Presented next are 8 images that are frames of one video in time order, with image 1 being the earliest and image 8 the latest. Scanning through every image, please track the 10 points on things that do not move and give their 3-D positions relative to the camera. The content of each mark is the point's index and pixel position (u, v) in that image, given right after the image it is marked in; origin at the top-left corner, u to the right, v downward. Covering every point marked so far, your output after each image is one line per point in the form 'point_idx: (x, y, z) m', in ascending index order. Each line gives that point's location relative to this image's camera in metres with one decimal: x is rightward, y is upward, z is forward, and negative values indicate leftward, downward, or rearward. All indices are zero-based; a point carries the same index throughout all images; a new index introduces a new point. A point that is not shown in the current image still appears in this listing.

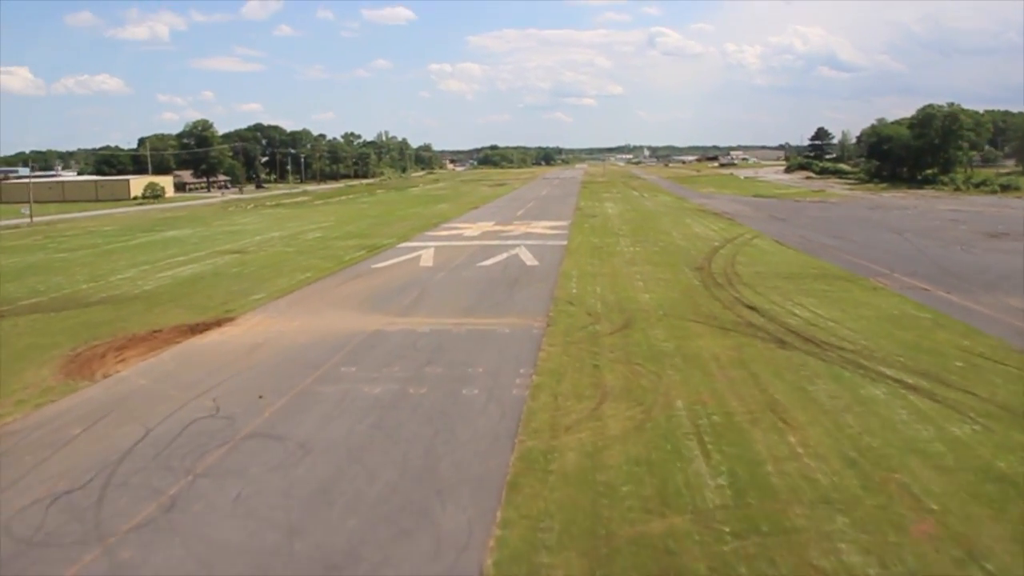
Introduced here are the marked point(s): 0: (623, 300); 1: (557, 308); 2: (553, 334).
0: (+2.2, -0.3, +16.4) m
1: (+0.8, -0.4, +15.6) m
2: (+0.6, -0.8, +13.3) m
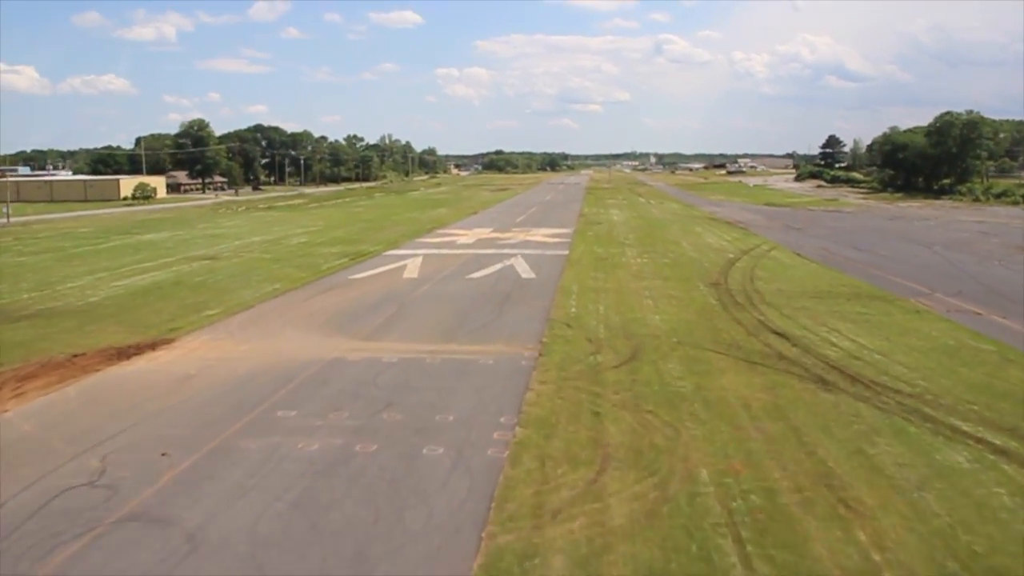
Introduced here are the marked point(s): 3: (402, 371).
0: (+2.0, -0.6, +14.1) m
1: (+0.6, -0.7, +13.4) m
2: (+0.4, -1.1, +11.0) m
3: (-1.5, -1.1, +10.9) m
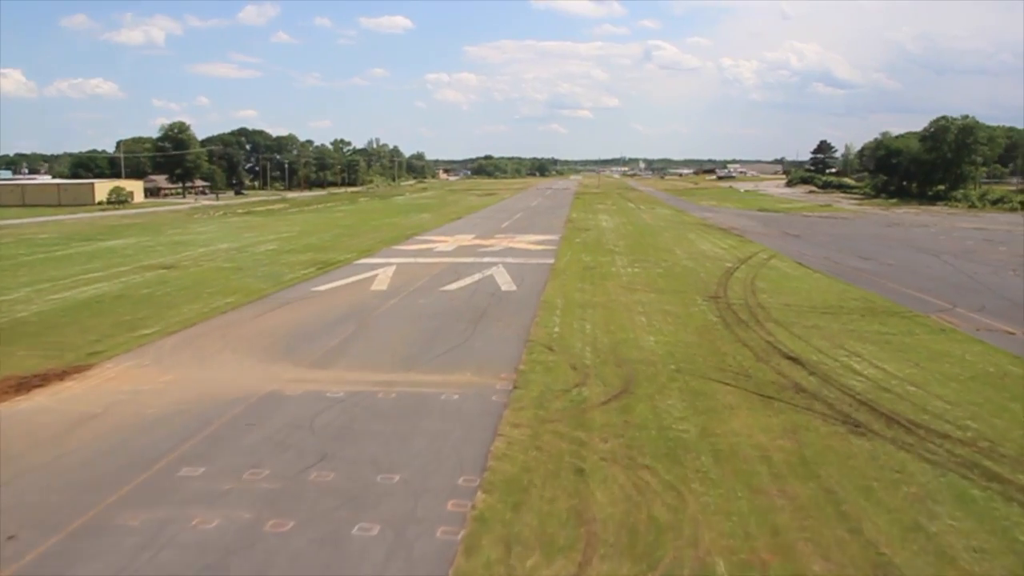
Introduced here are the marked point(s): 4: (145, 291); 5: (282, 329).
0: (+1.6, -0.9, +12.3) m
1: (+0.3, -1.0, +11.6) m
2: (+0.1, -1.3, +9.2) m
3: (-1.8, -1.4, +9.0) m
4: (-8.6, -0.1, +19.2) m
5: (-3.9, -0.7, +14.0) m
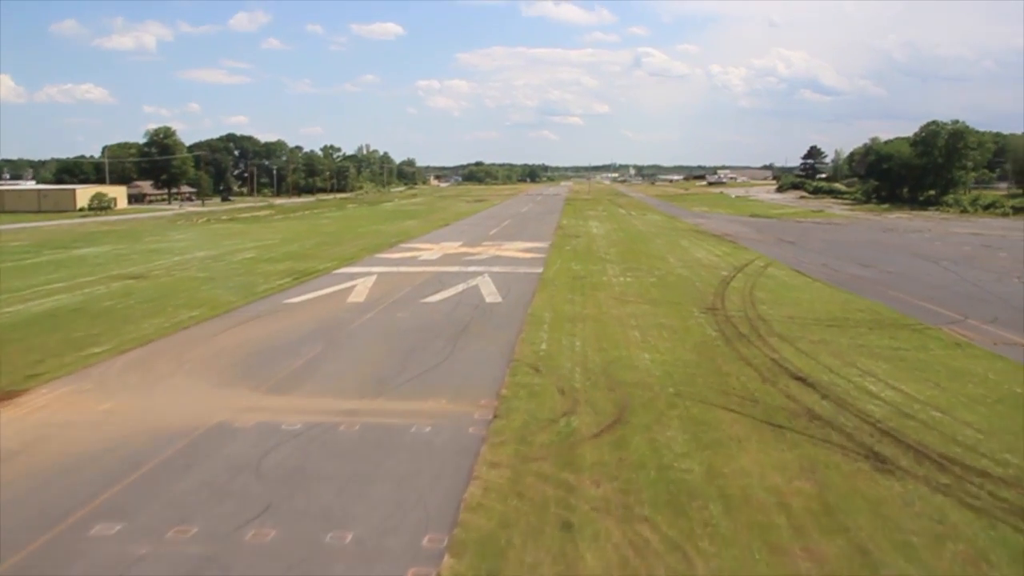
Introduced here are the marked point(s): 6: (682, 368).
0: (+1.4, -1.1, +11.2) m
1: (0.0, -1.2, +10.5) m
2: (-0.1, -1.5, +8.1) m
3: (-2.0, -1.6, +7.9) m
4: (-8.9, -0.3, +18.0) m
5: (-4.2, -0.9, +12.9) m
6: (+2.3, -1.1, +11.1) m
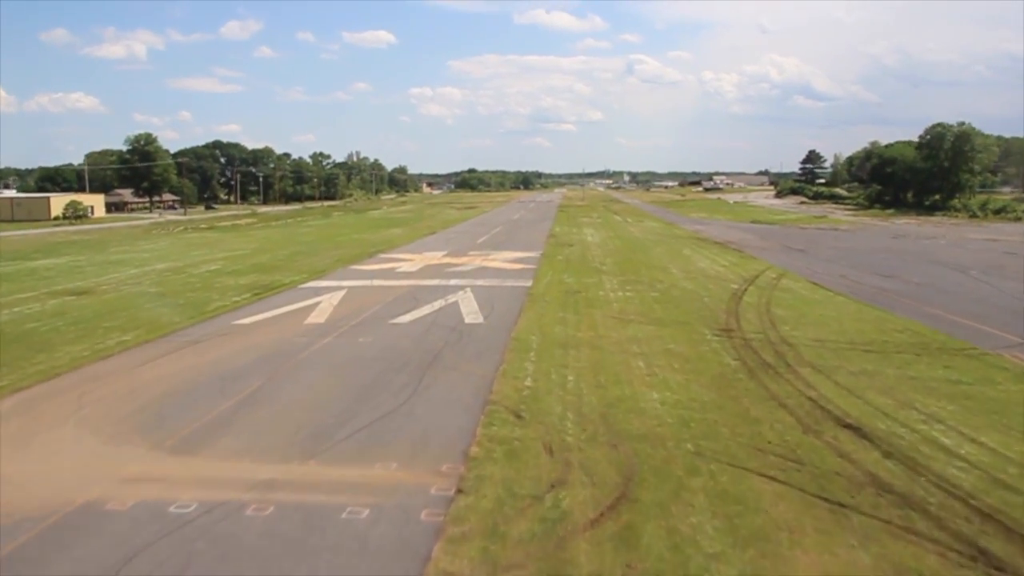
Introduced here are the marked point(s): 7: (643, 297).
0: (+1.1, -1.3, +9.0) m
1: (-0.2, -1.5, +8.2) m
2: (-0.4, -1.8, +5.8) m
3: (-2.3, -1.8, +5.6) m
4: (-9.2, -0.7, +15.7) m
5: (-4.5, -1.2, +10.6) m
6: (+2.0, -1.3, +8.9) m
7: (+2.9, -0.2, +18.0) m
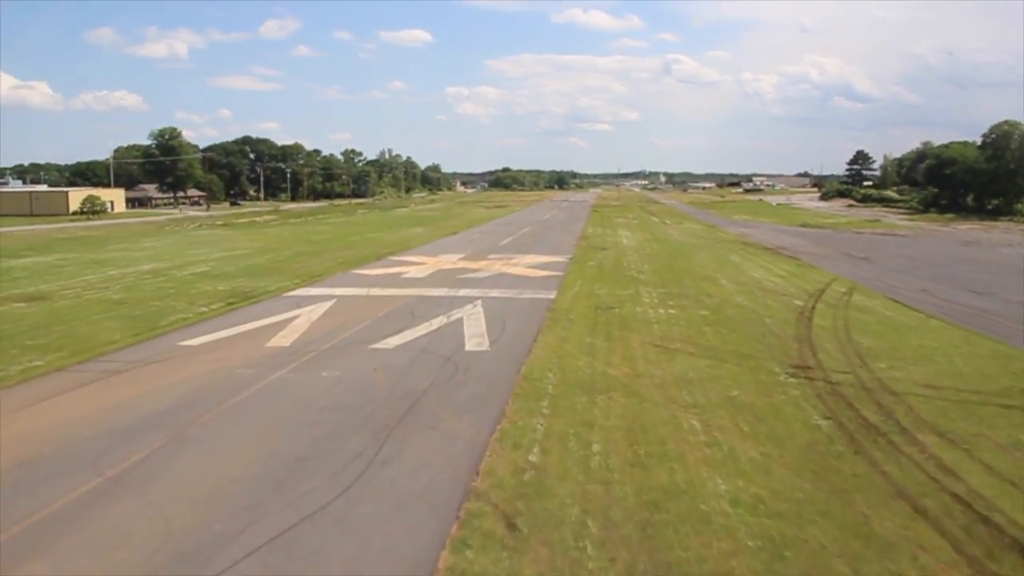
0: (+1.0, -1.6, +5.8) m
1: (-0.3, -1.7, +5.1) m
2: (-0.6, -2.0, +2.7) m
3: (-2.5, -2.0, +2.6) m
4: (-9.0, -0.9, +13.0) m
5: (-4.5, -1.4, +7.6) m
6: (+2.0, -1.6, +5.6) m
7: (+3.2, -0.5, +14.8) m
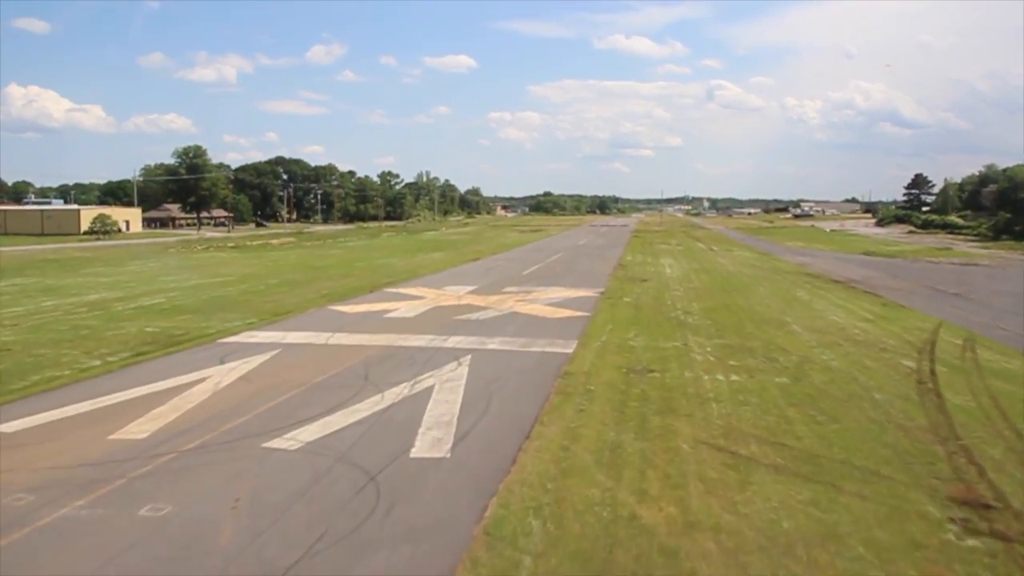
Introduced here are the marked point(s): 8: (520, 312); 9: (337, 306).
0: (+0.5, -2.1, +1.3) m
1: (-0.9, -2.1, +0.7) m
2: (-1.3, -2.4, -1.7) m
3: (-3.2, -2.4, -1.7) m
4: (-9.2, -1.4, +9.0) m
5: (-4.9, -1.9, +3.4) m
6: (+1.4, -2.1, +1.1) m
7: (+3.1, -1.3, +10.2) m
8: (+0.2, -0.5, +17.8) m
9: (-3.9, -0.4, +18.4) m
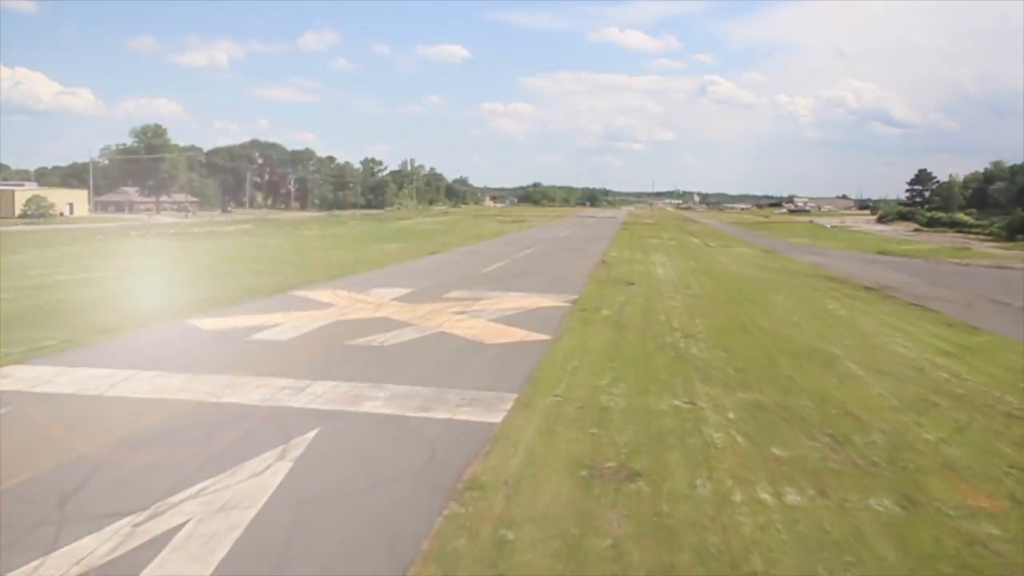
0: (-0.4, -2.4, -3.9) m
1: (-1.8, -2.4, -4.6) m
2: (-2.2, -2.7, -6.9) m
3: (-4.0, -2.7, -7.0) m
4: (-10.1, -1.5, +3.7) m
5: (-5.8, -2.1, -1.8) m
6: (+0.5, -2.4, -4.1) m
7: (+2.1, -1.5, +5.0) m
8: (-0.9, -0.6, +12.6) m
9: (-5.0, -0.5, +13.1) m
